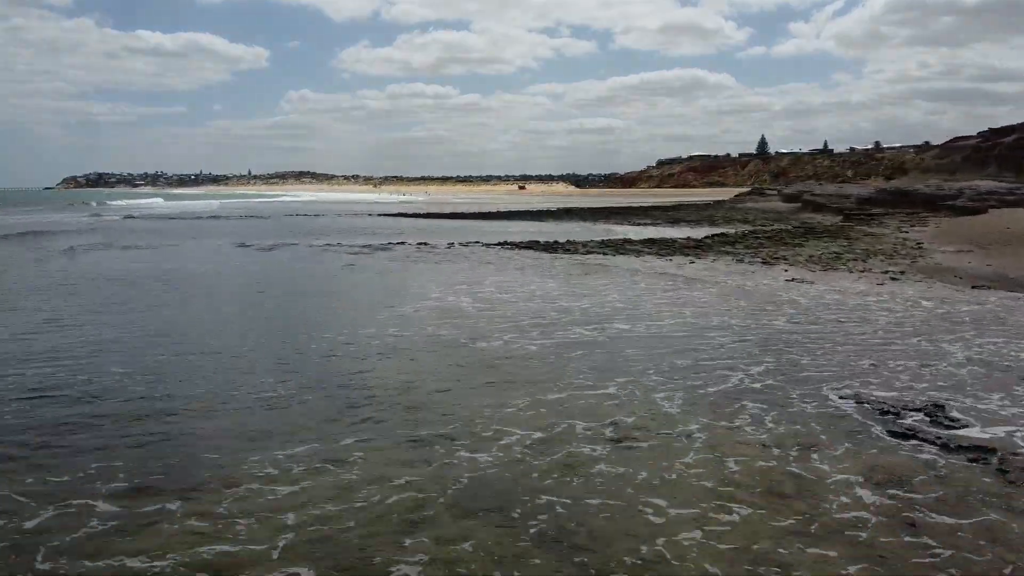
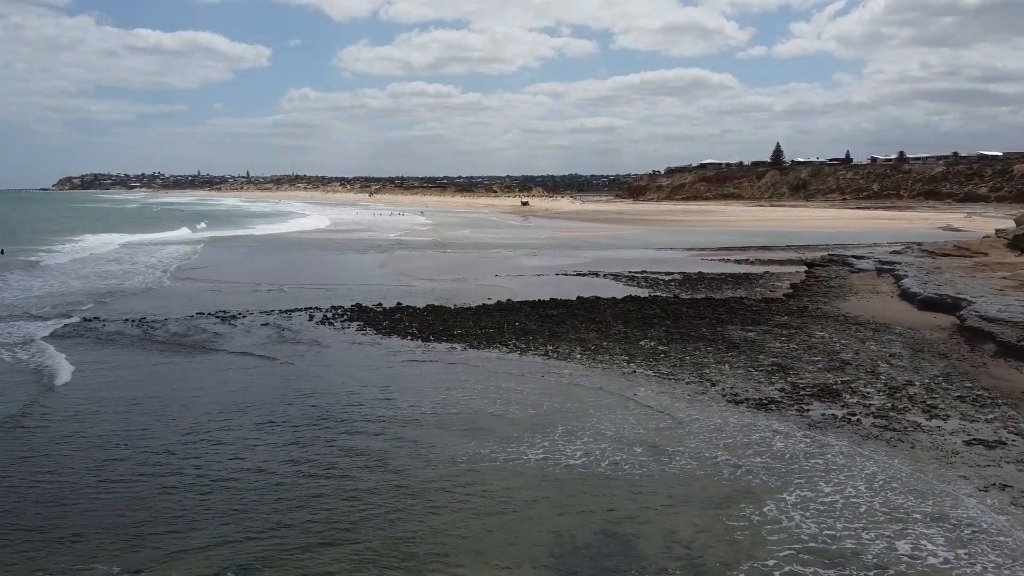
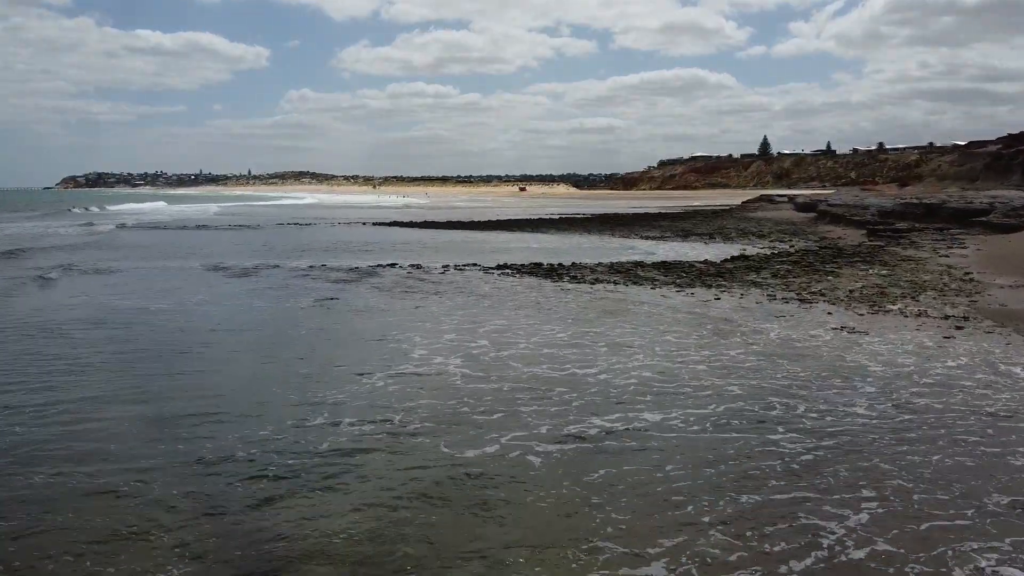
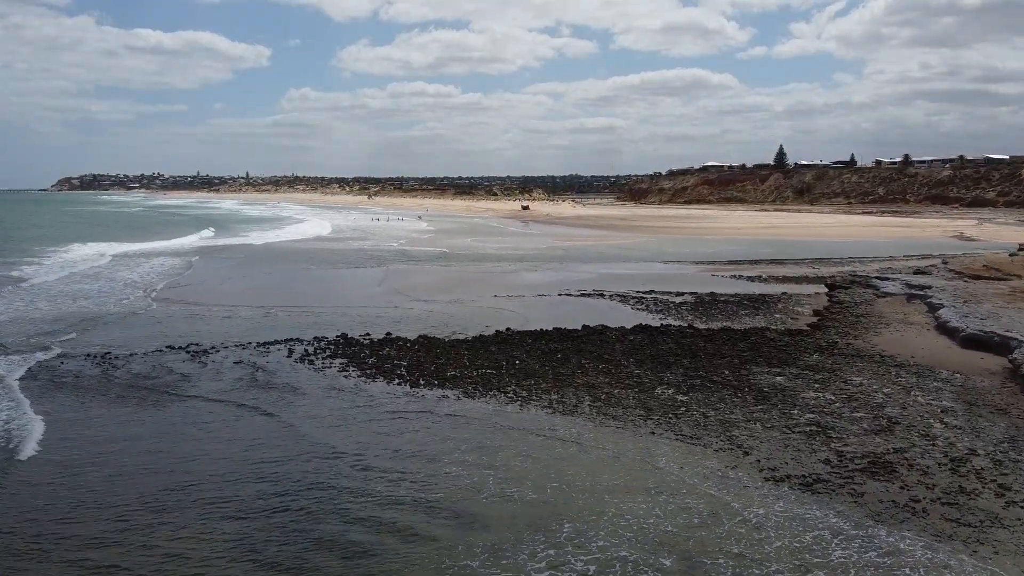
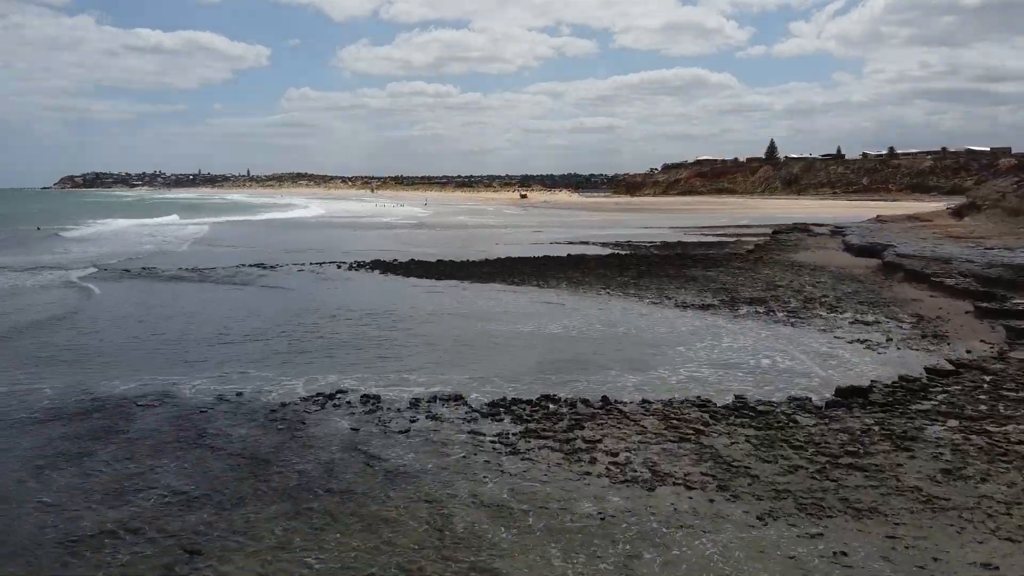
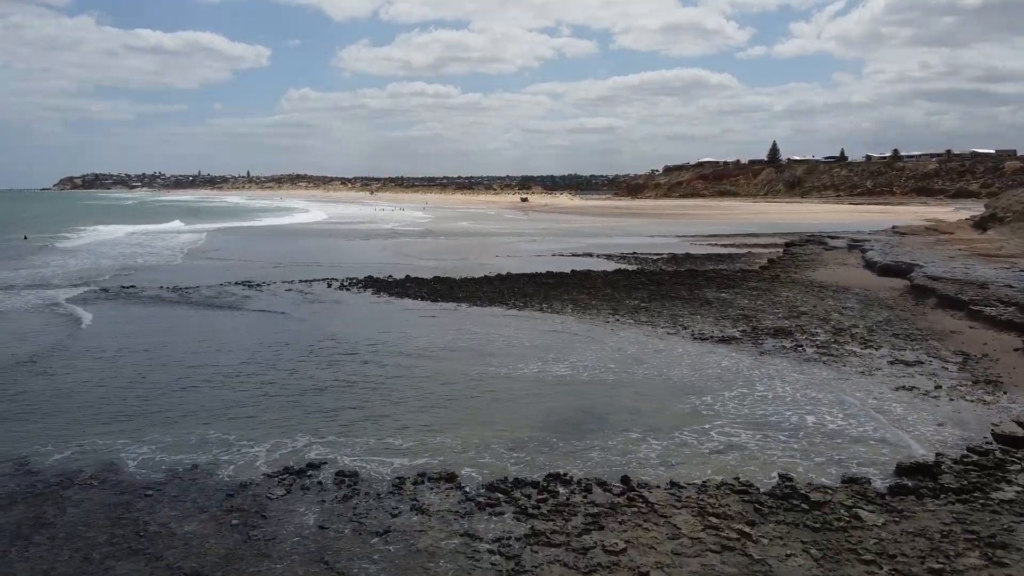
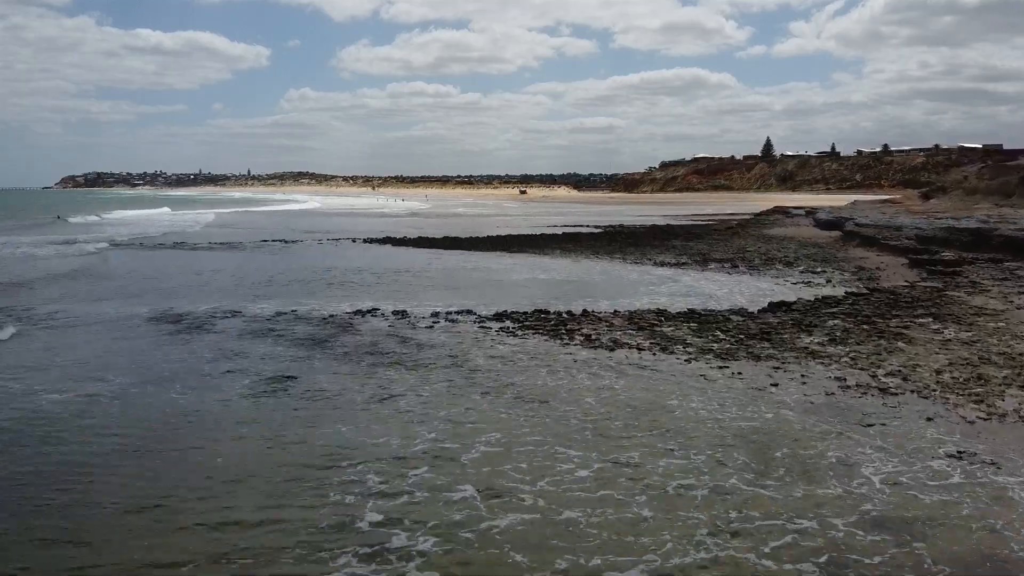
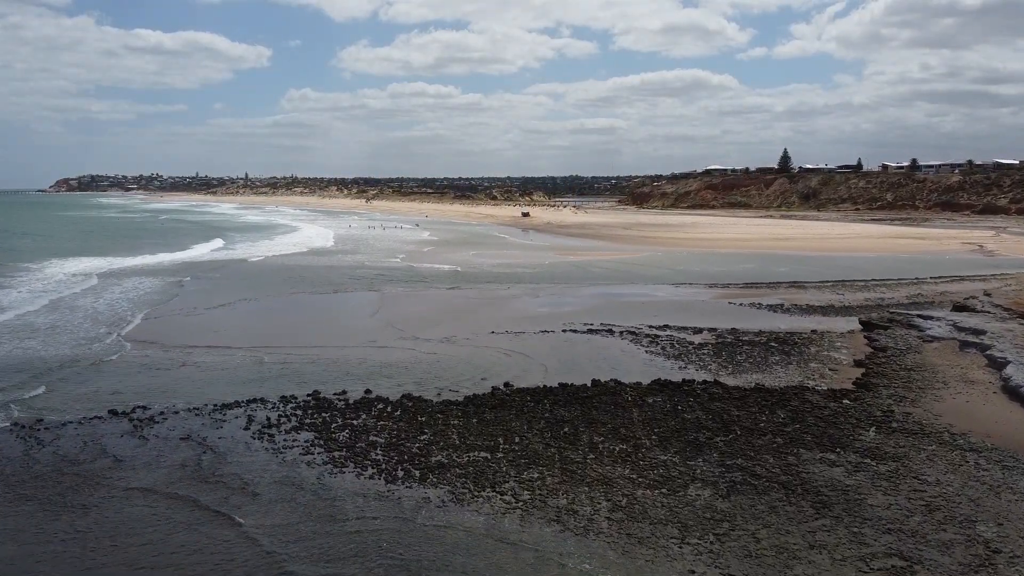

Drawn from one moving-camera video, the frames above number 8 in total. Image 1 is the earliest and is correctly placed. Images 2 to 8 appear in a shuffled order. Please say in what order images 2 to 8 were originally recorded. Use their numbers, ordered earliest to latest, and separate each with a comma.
3, 7, 5, 6, 2, 4, 8
